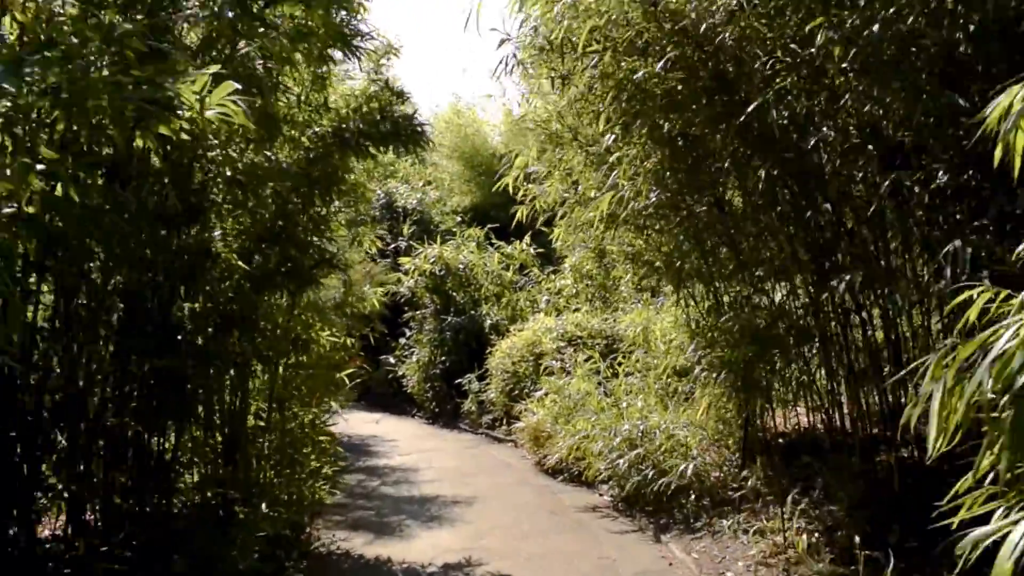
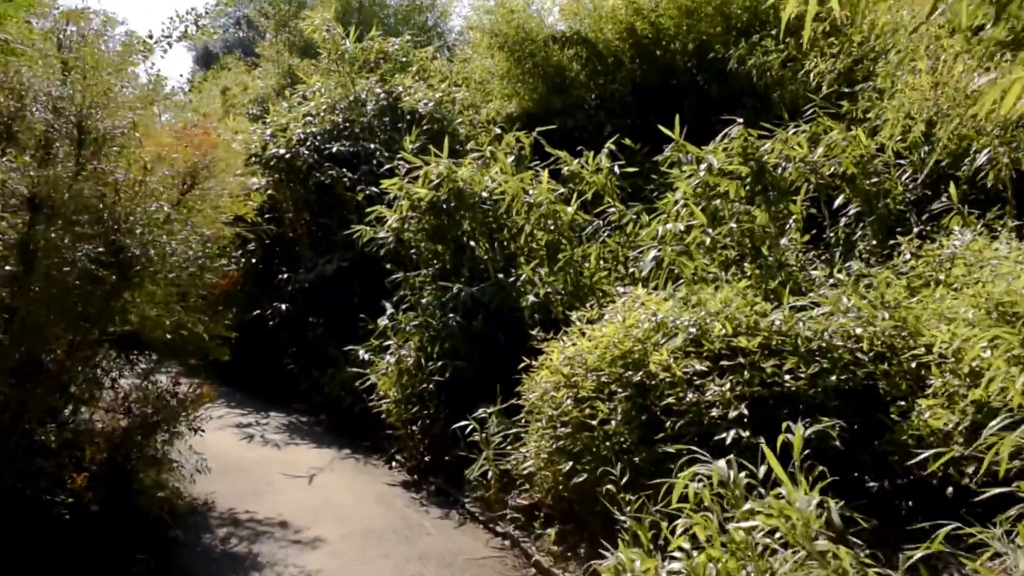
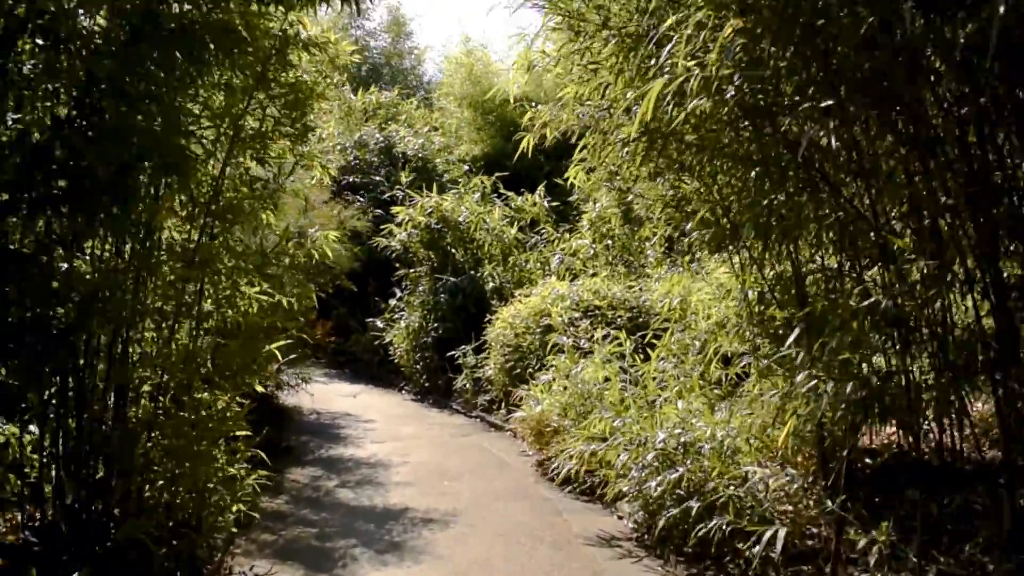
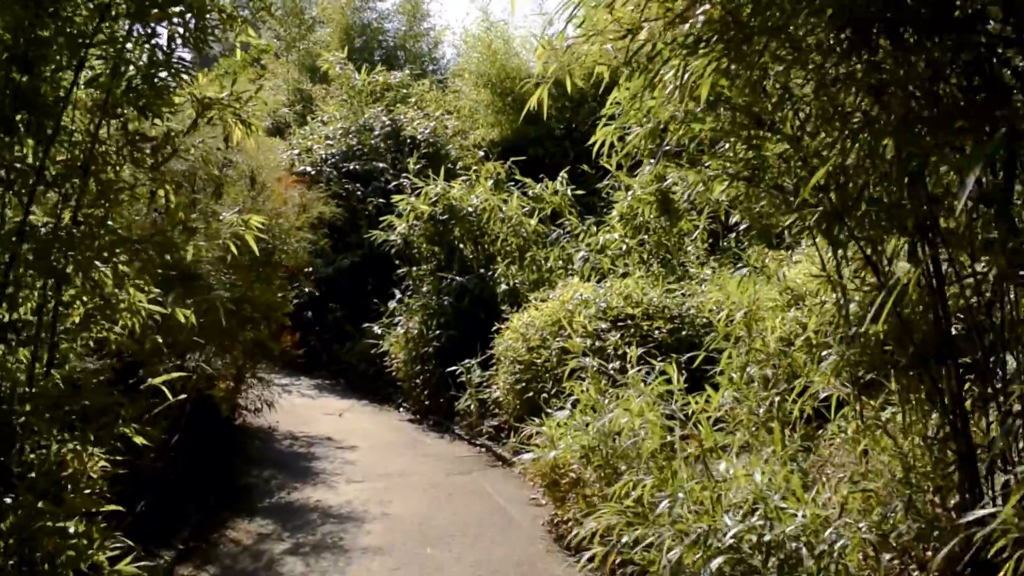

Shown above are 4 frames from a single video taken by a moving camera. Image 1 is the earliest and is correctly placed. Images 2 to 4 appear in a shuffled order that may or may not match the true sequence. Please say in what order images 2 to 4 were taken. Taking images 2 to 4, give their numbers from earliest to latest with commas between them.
3, 4, 2
